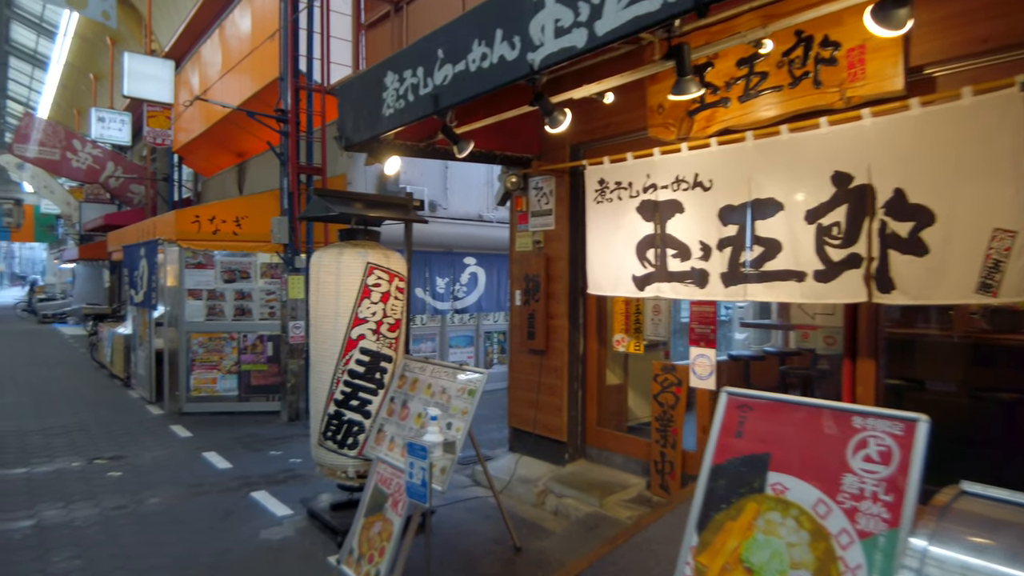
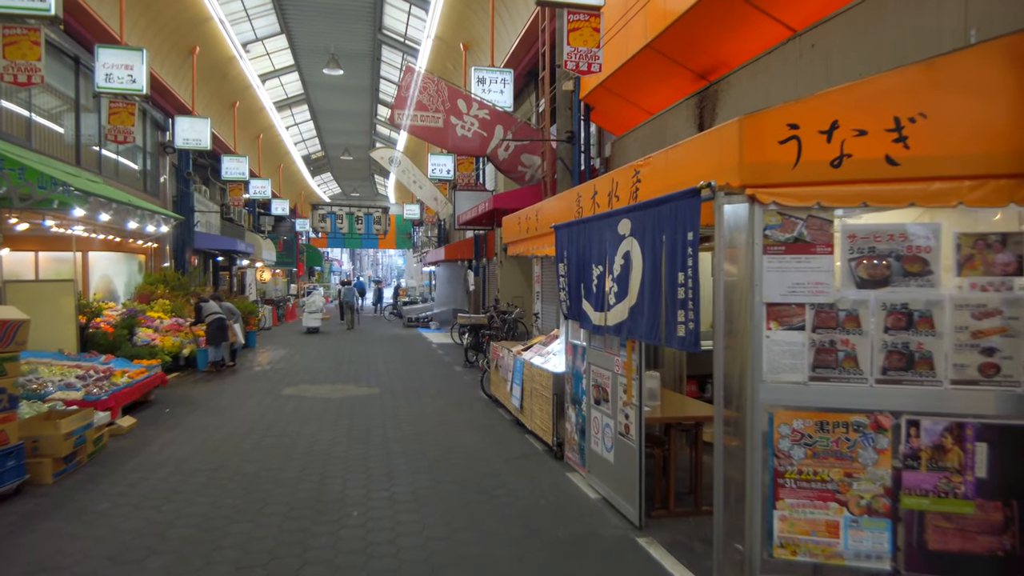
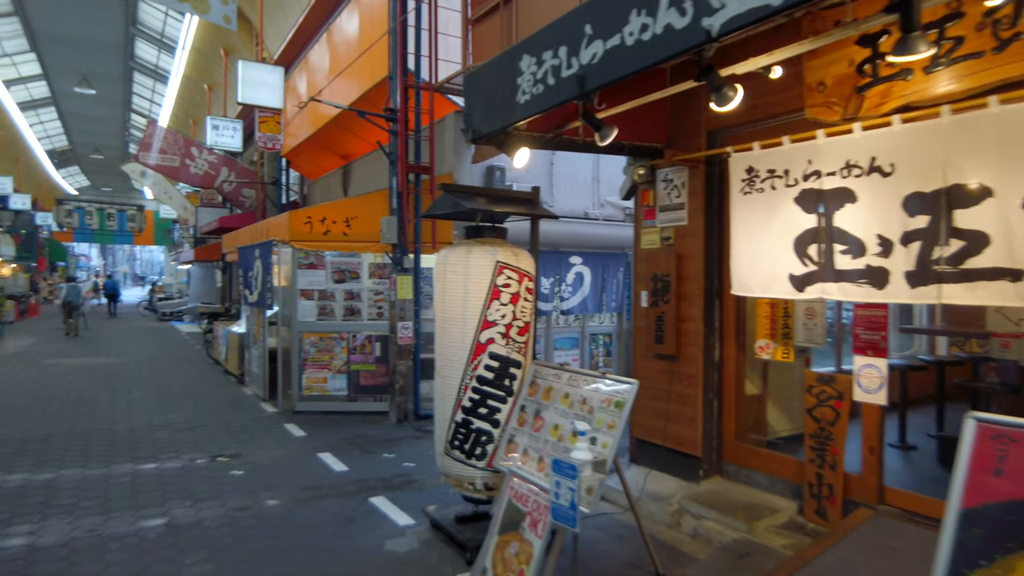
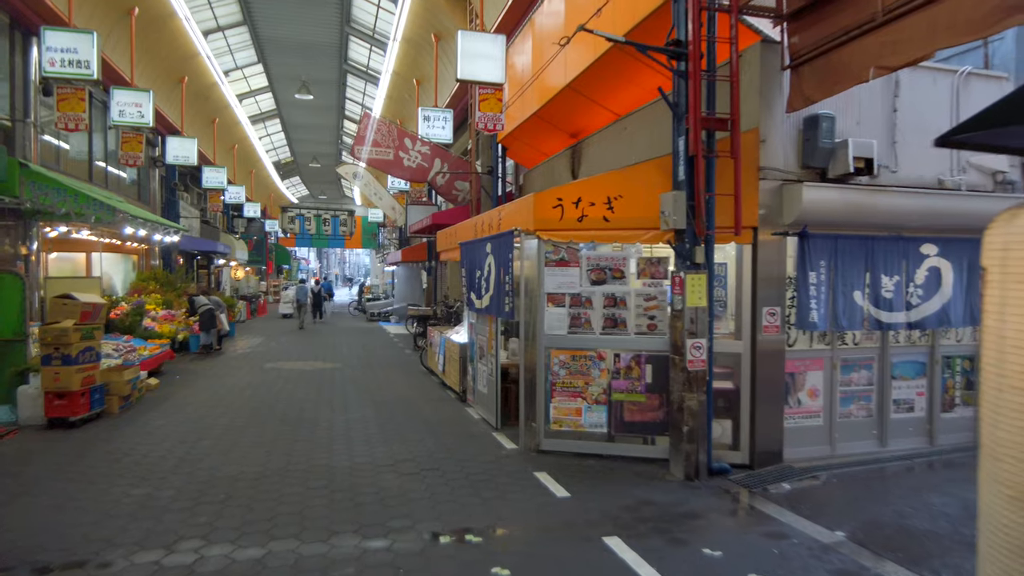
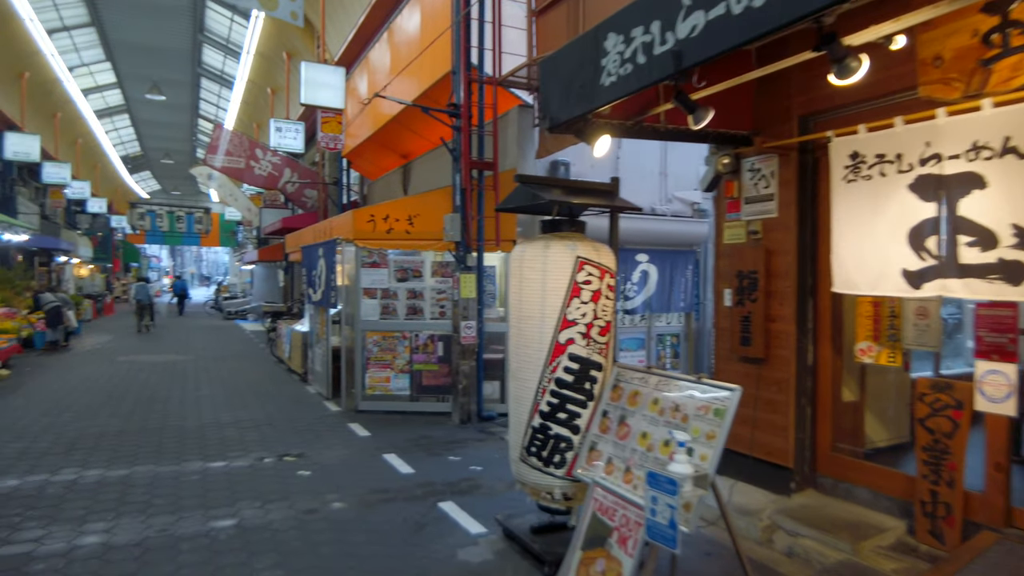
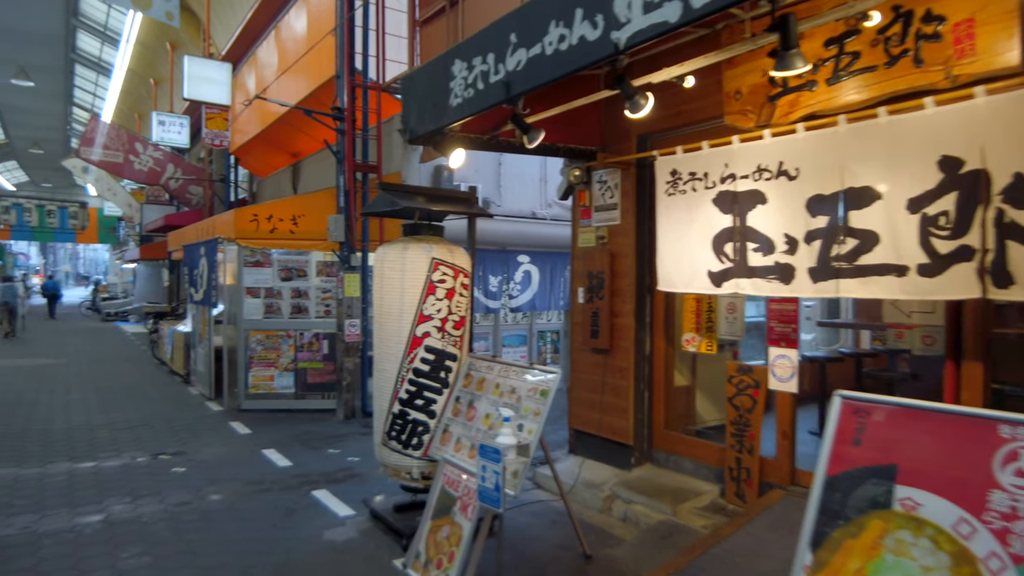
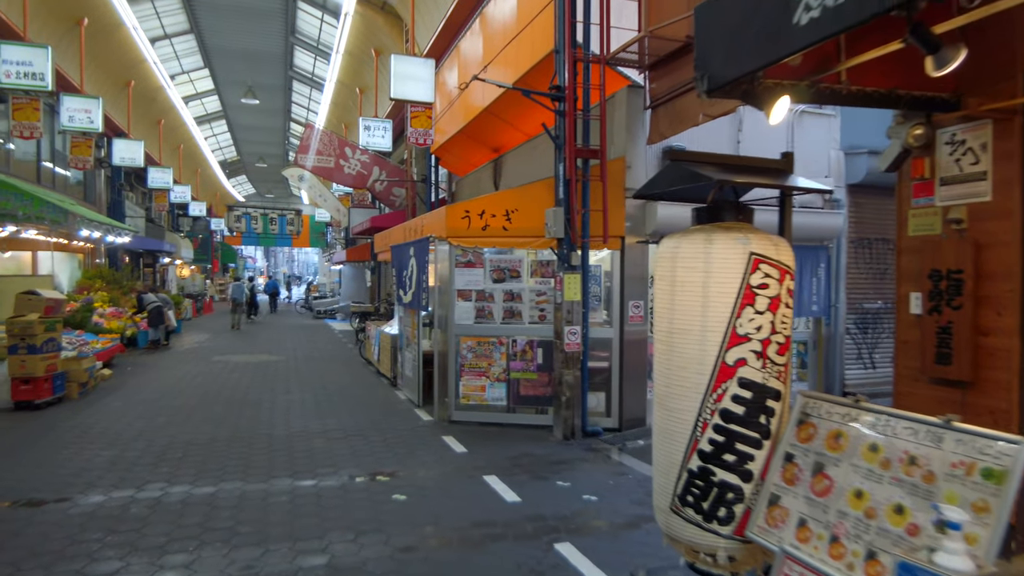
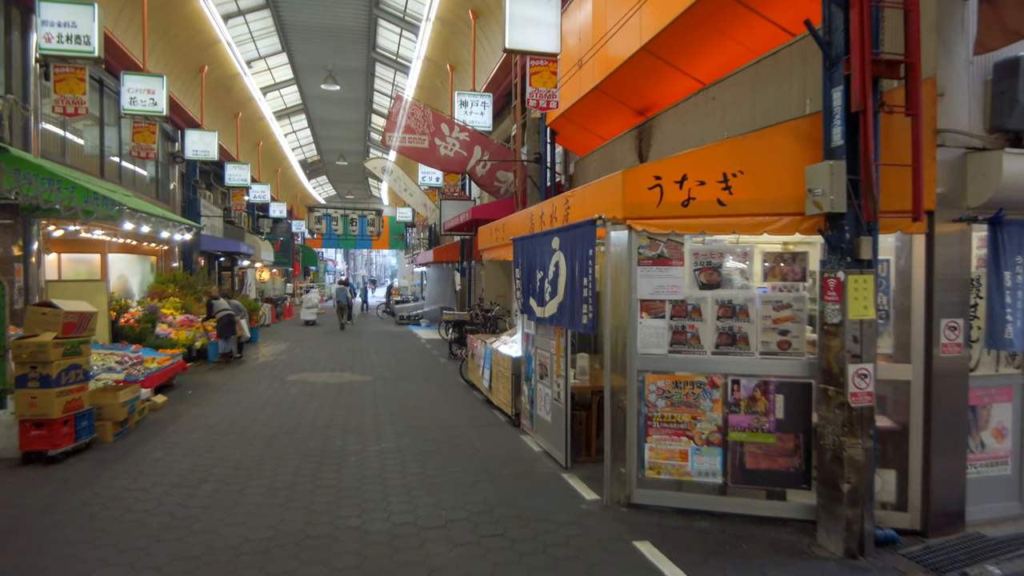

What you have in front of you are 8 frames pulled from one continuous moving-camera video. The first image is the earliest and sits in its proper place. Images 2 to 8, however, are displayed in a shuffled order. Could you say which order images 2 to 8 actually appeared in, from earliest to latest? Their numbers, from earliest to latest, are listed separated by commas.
6, 3, 5, 7, 4, 8, 2
